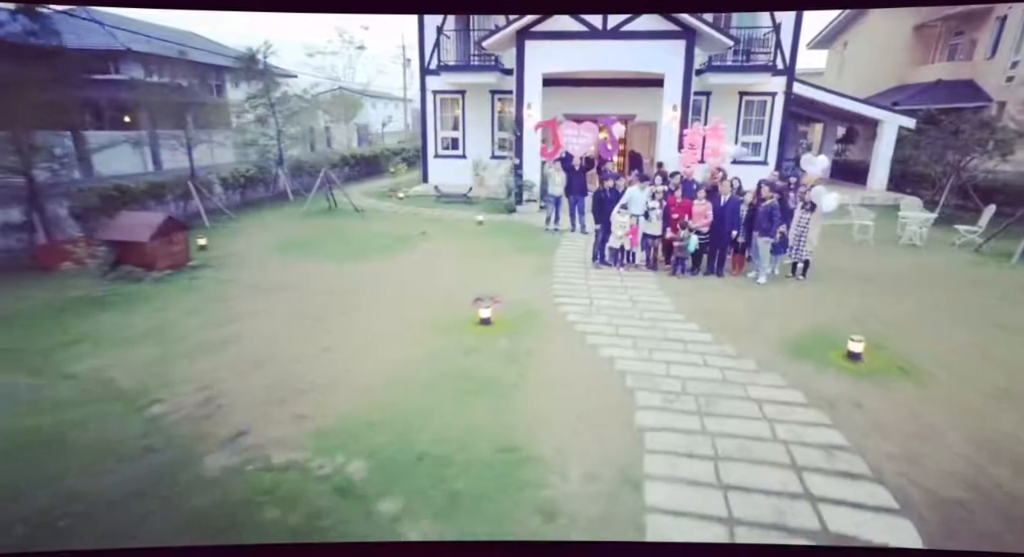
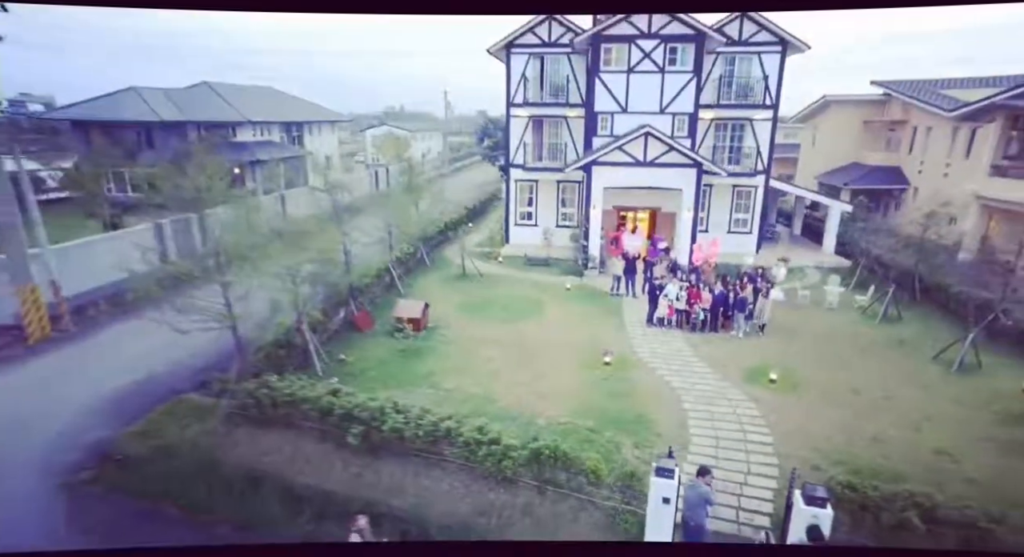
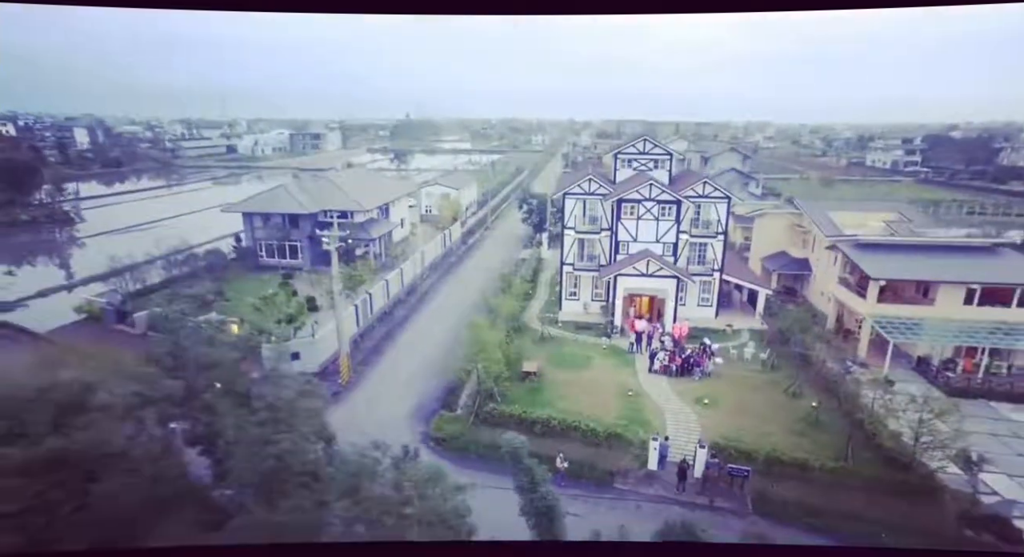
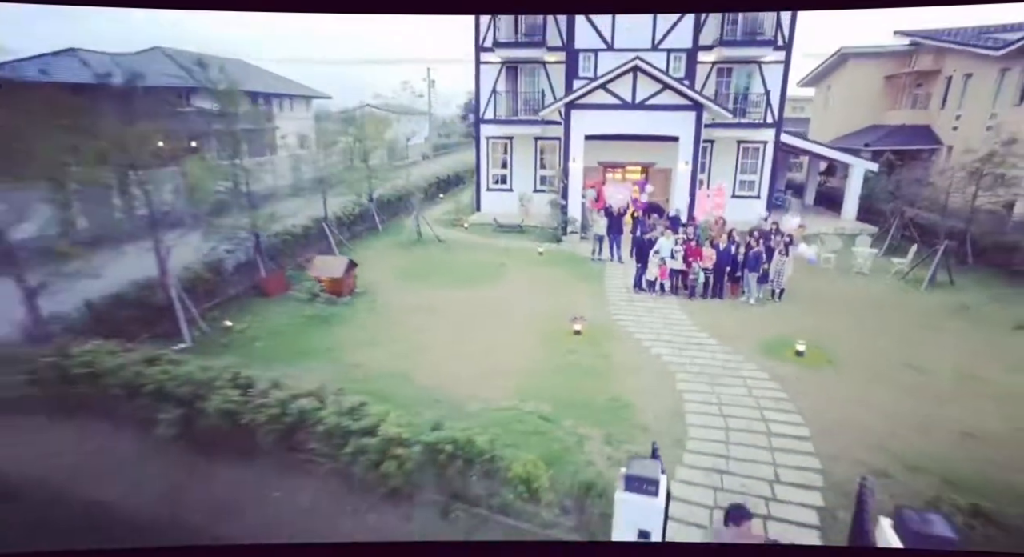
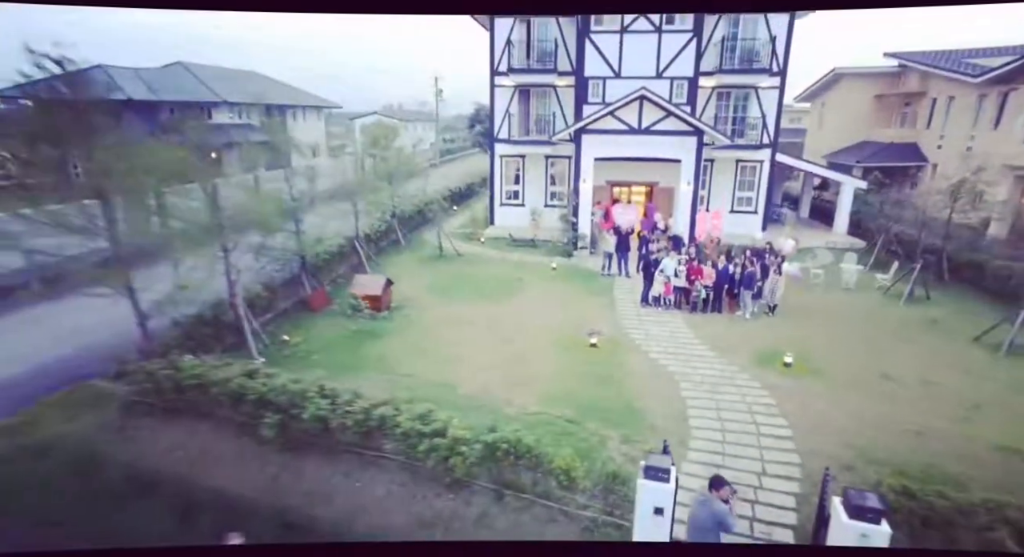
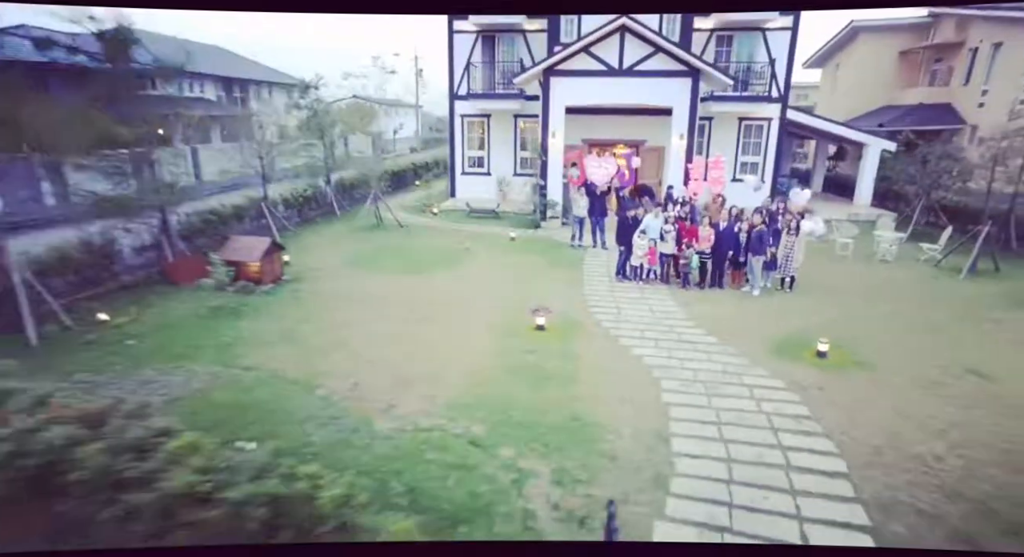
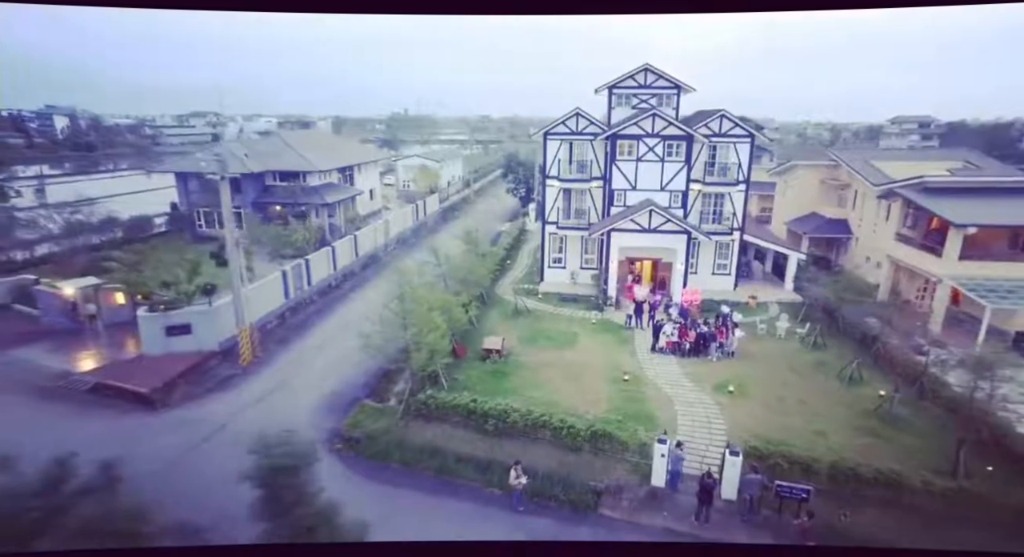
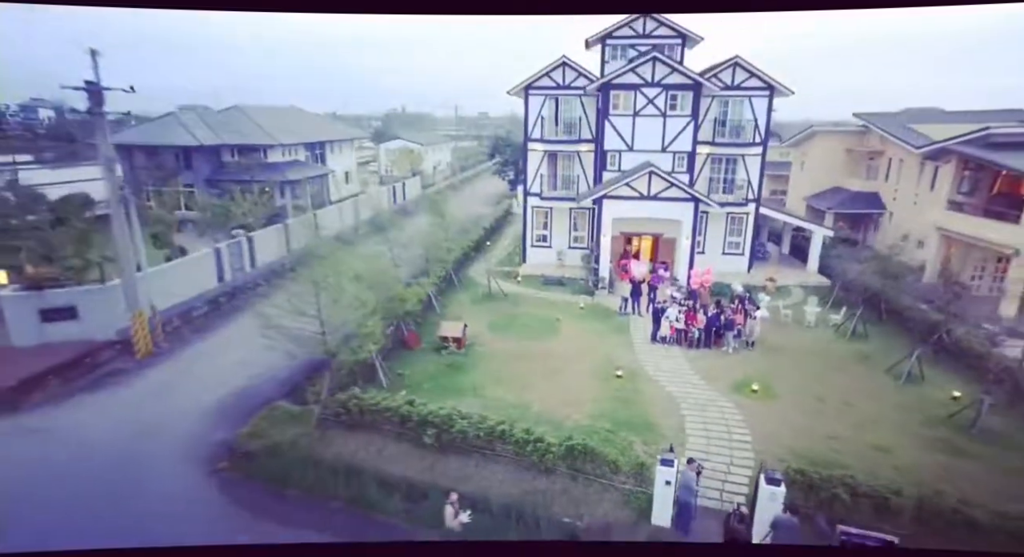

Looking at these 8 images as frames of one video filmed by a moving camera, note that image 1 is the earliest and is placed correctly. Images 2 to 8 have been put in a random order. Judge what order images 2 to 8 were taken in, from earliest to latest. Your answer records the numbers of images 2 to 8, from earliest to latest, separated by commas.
6, 4, 5, 2, 8, 7, 3
